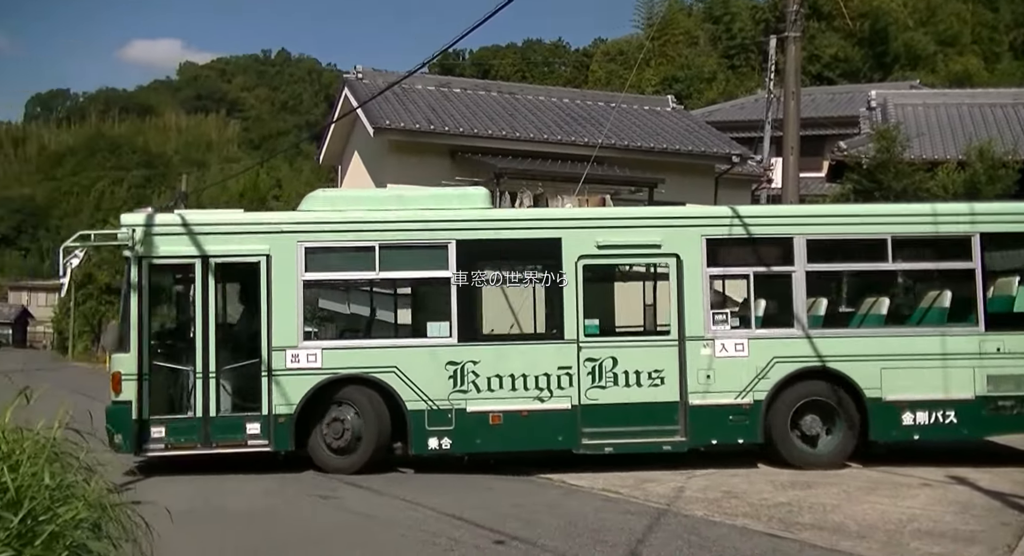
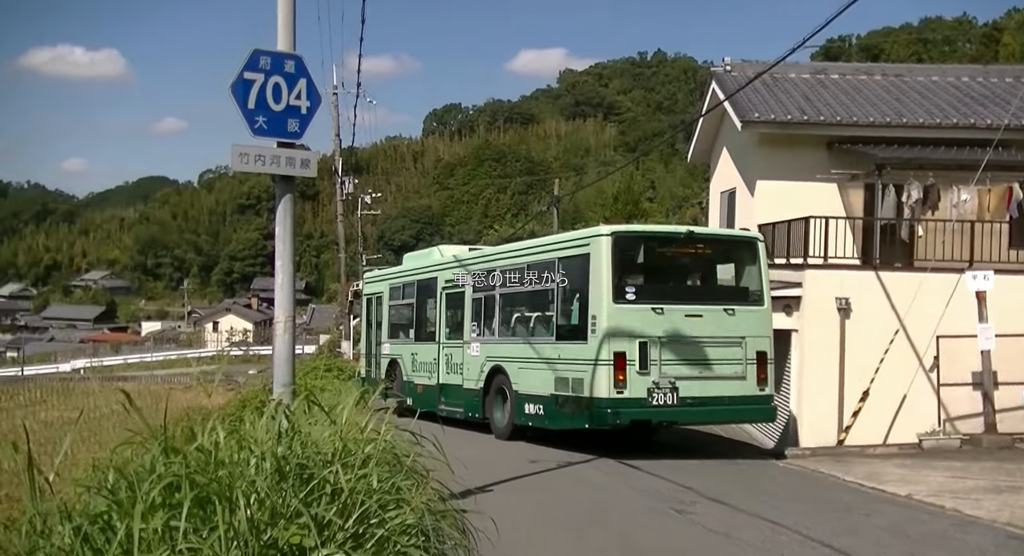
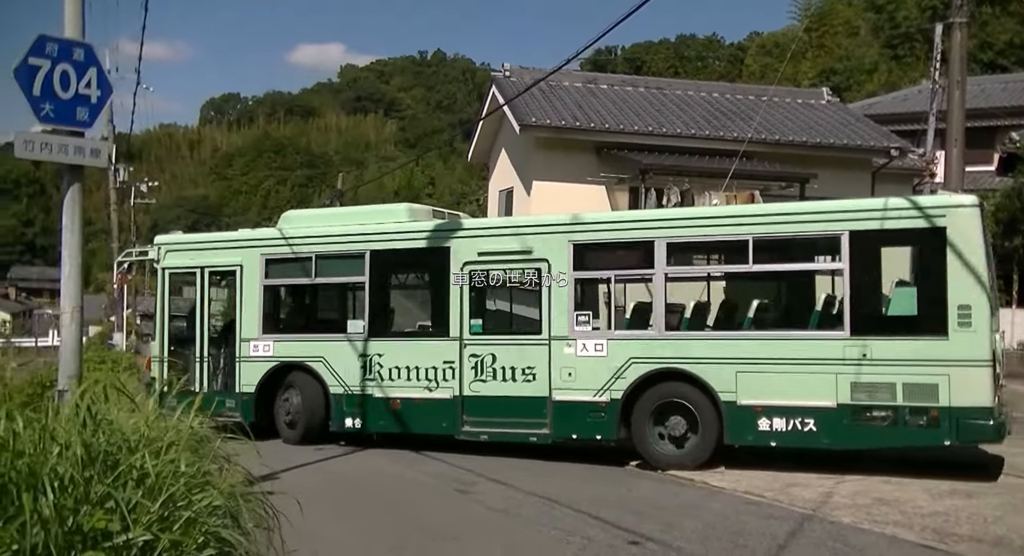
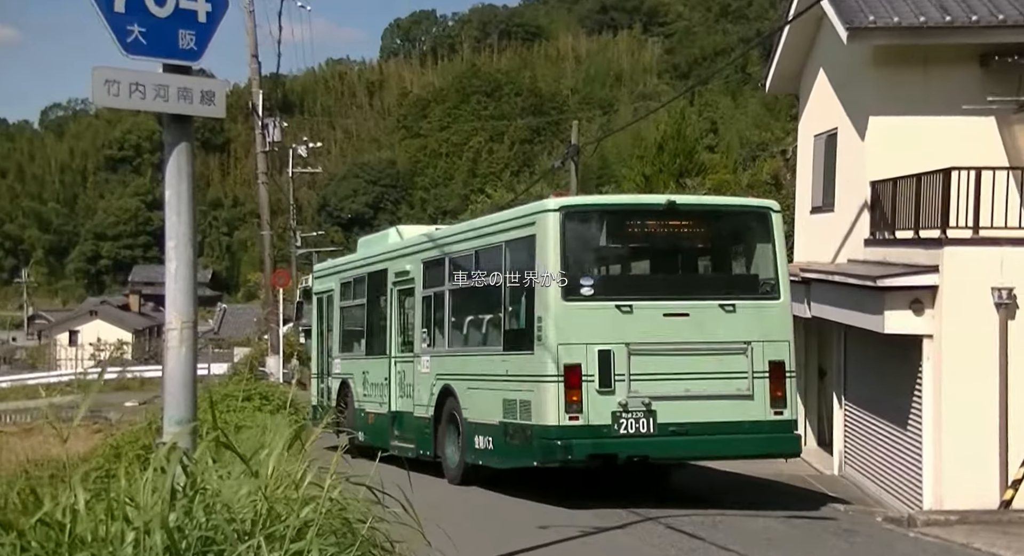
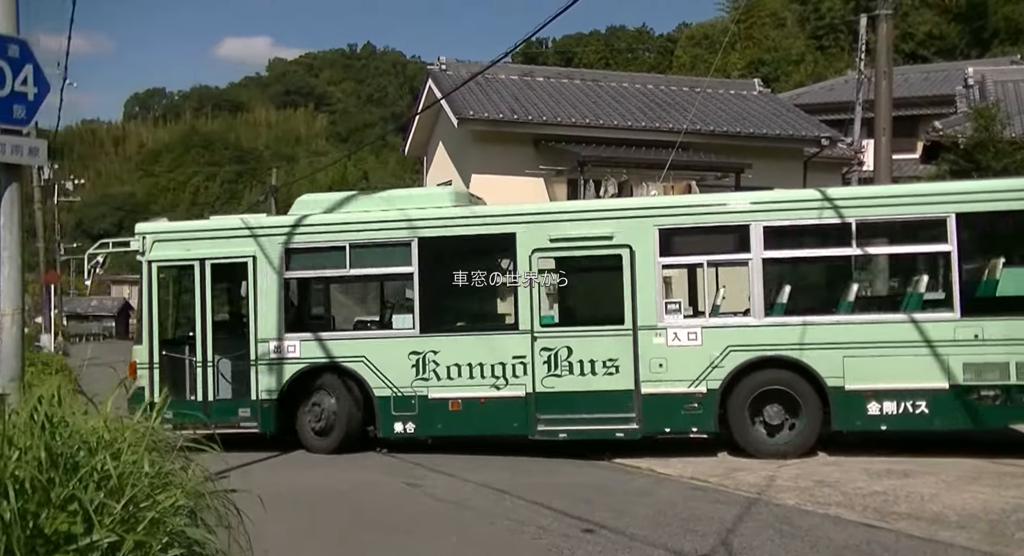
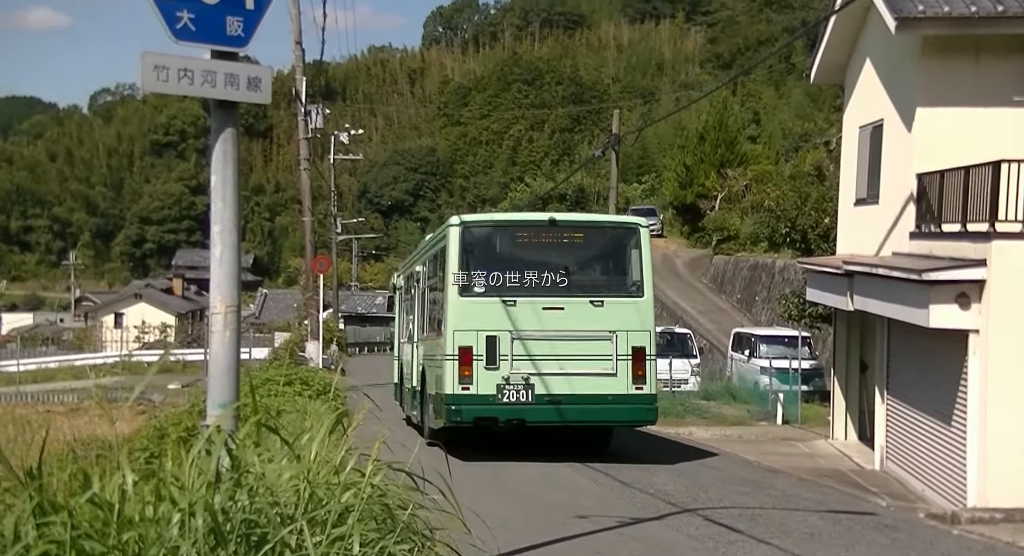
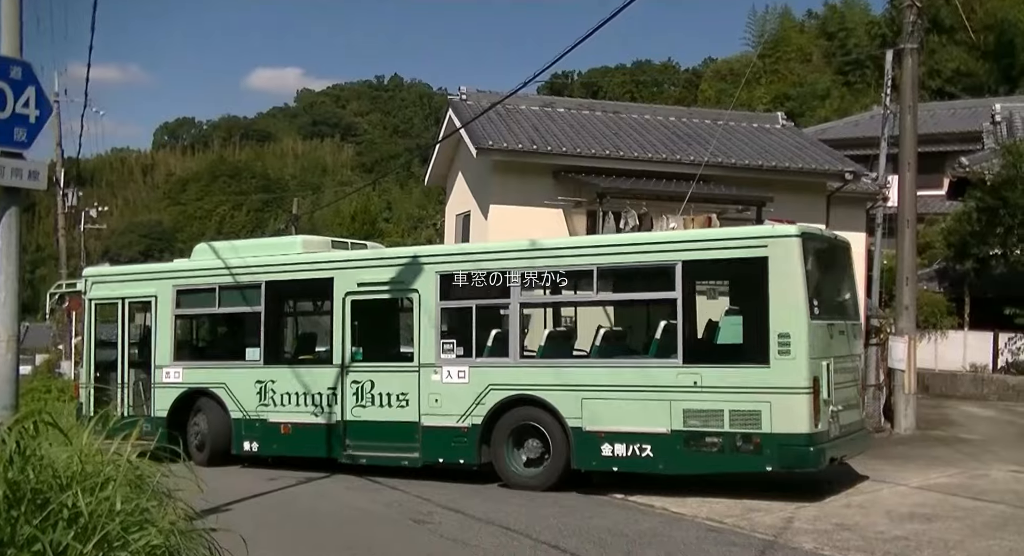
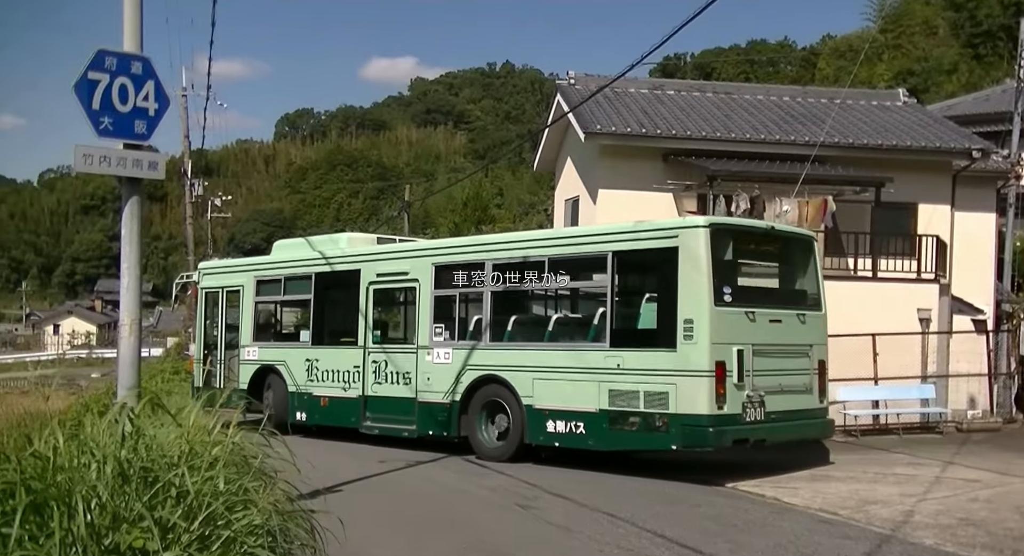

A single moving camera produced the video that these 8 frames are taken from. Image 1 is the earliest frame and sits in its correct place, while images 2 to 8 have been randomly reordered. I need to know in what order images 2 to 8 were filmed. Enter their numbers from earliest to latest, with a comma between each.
5, 3, 7, 8, 2, 4, 6
